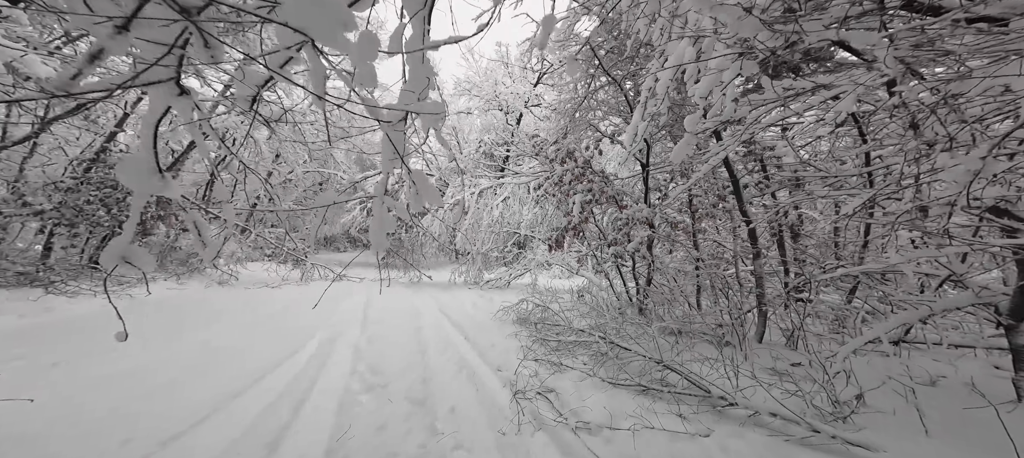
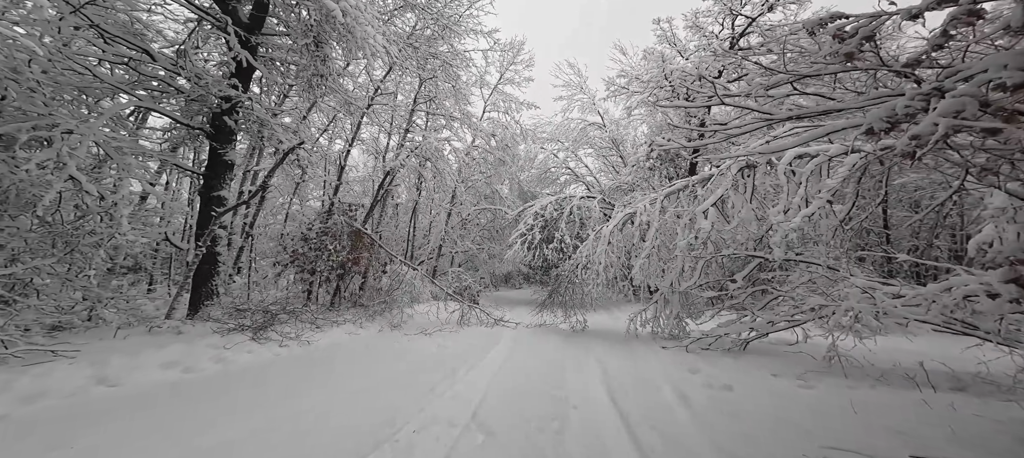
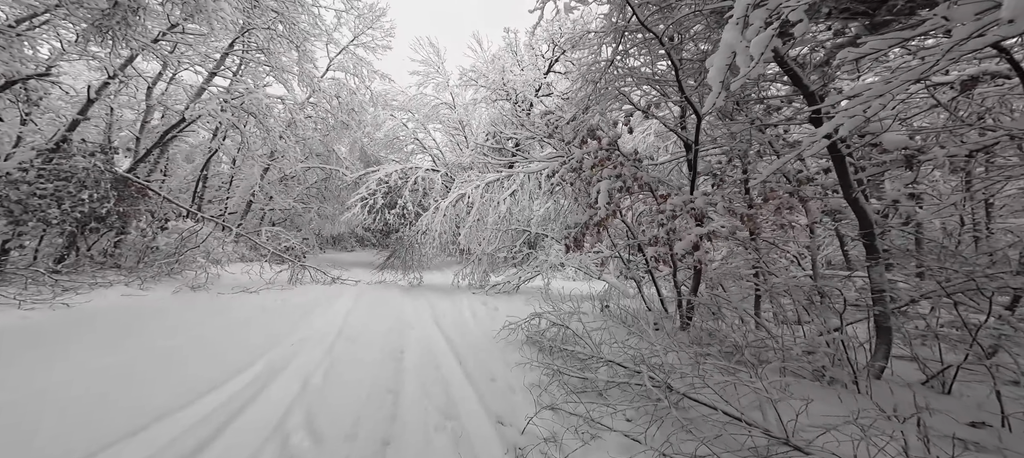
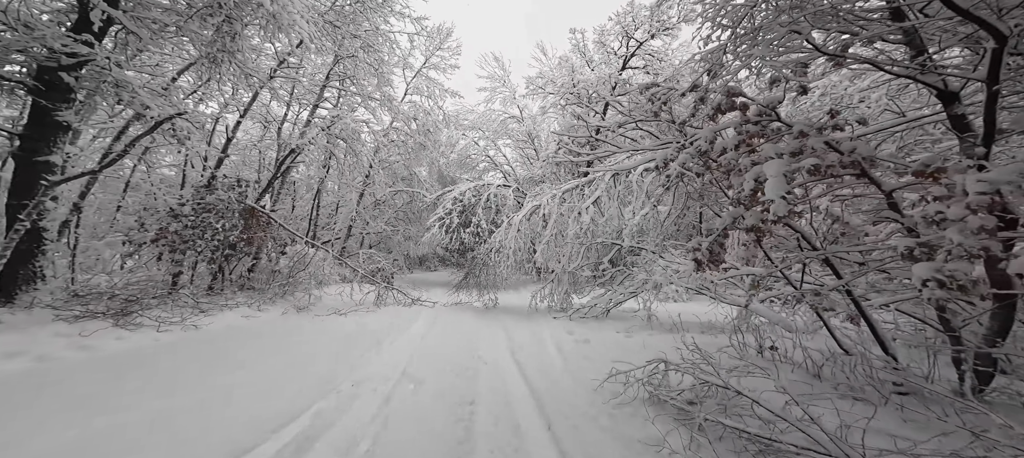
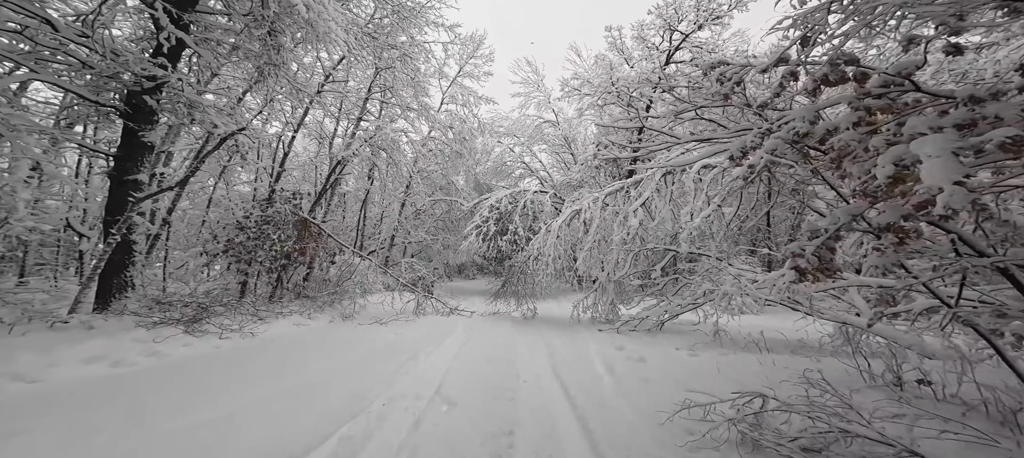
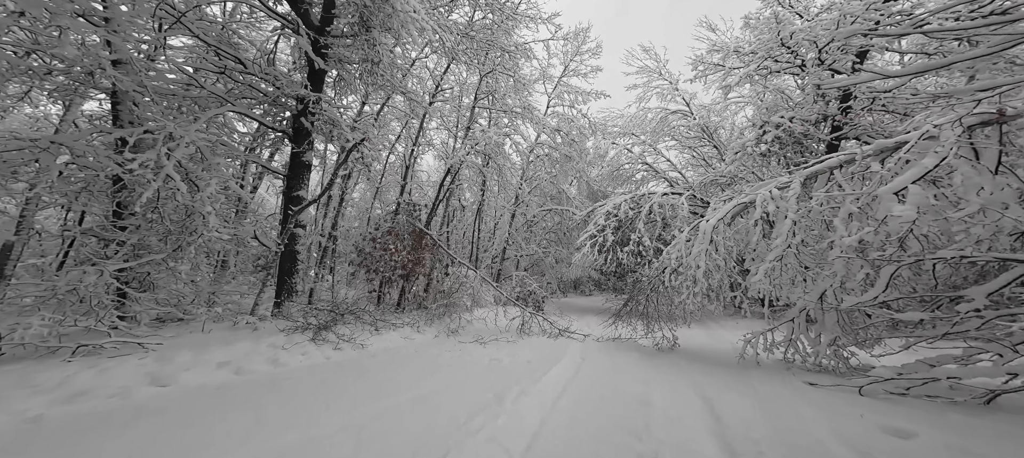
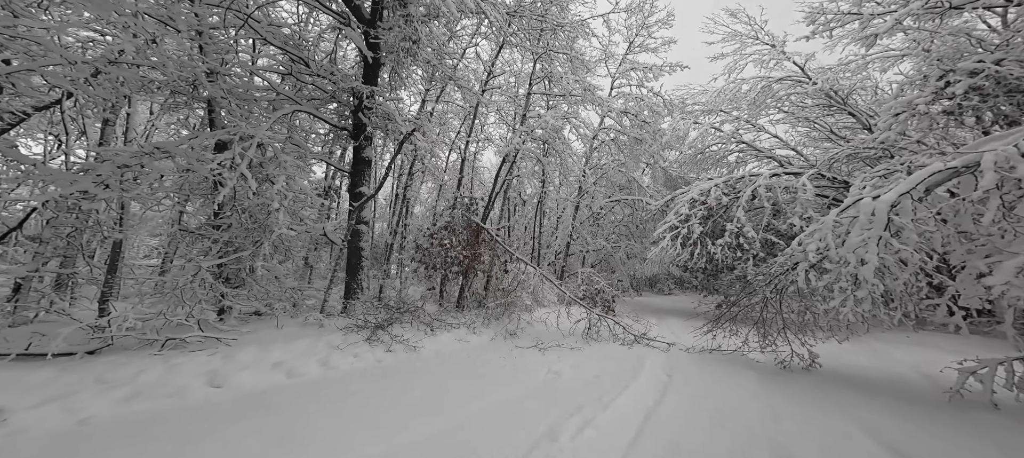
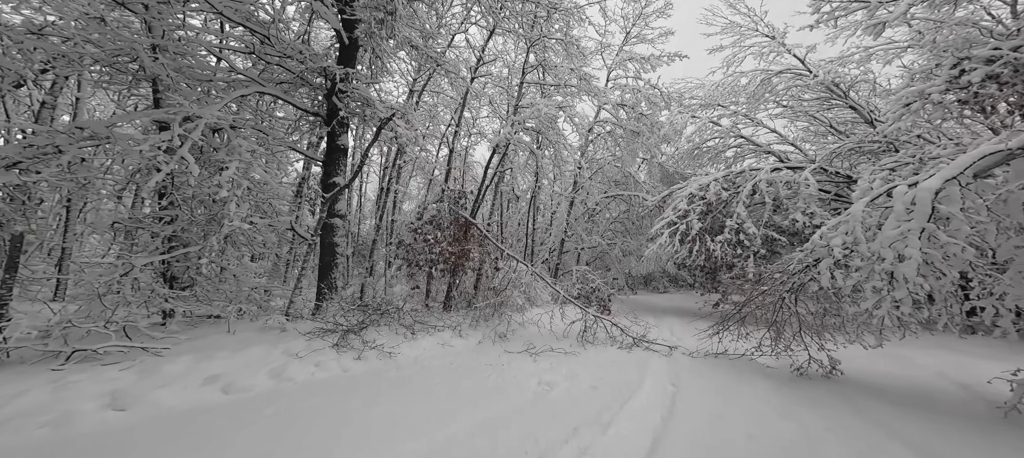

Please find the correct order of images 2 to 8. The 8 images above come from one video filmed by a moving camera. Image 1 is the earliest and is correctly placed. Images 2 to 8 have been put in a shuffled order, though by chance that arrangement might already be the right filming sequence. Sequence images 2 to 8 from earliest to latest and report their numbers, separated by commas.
3, 4, 5, 2, 6, 7, 8
